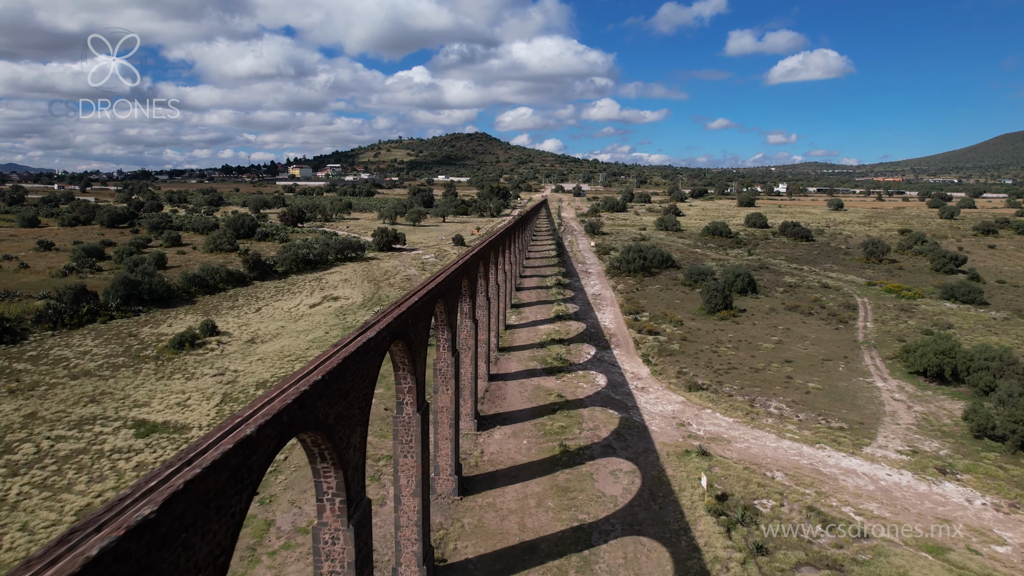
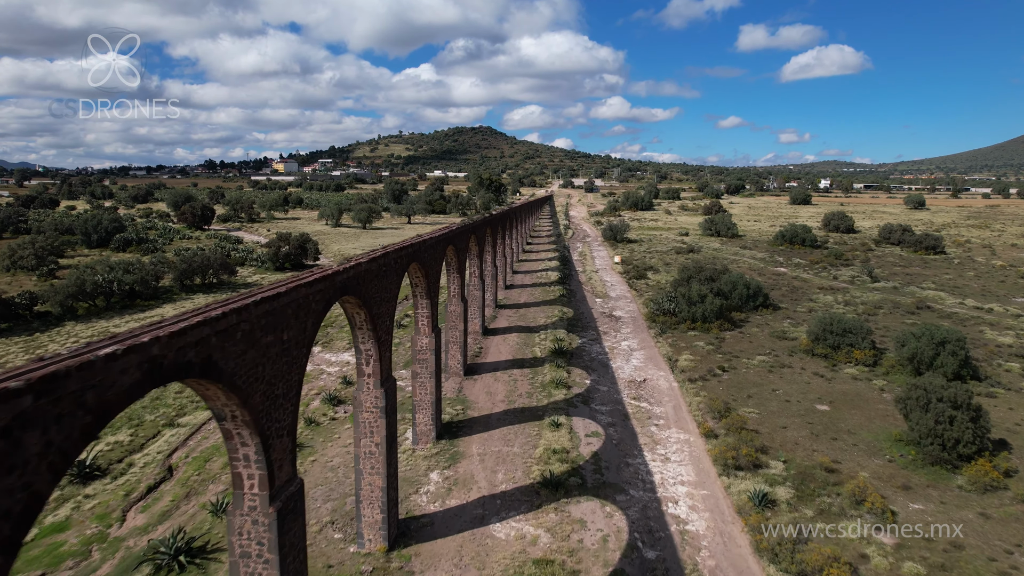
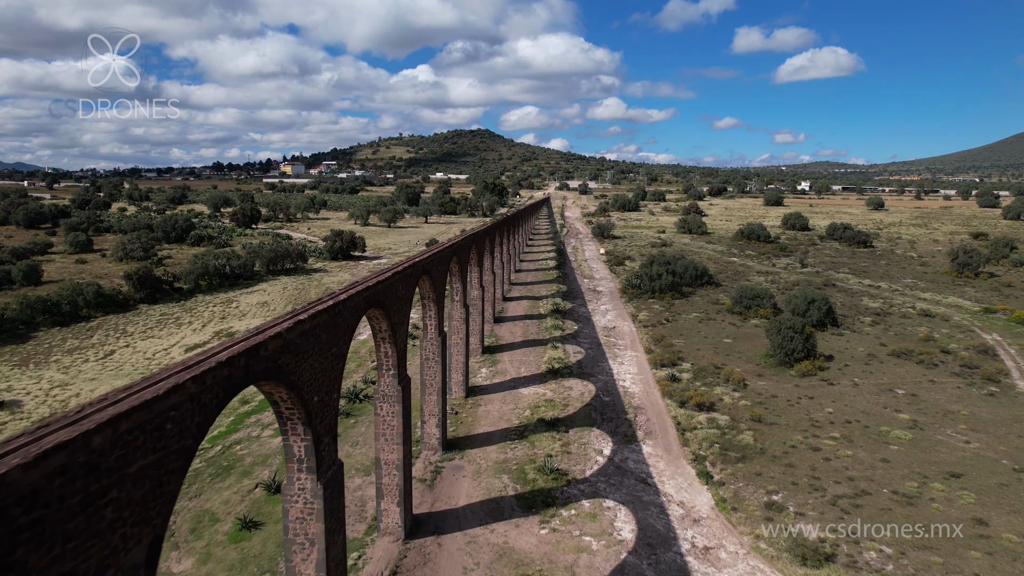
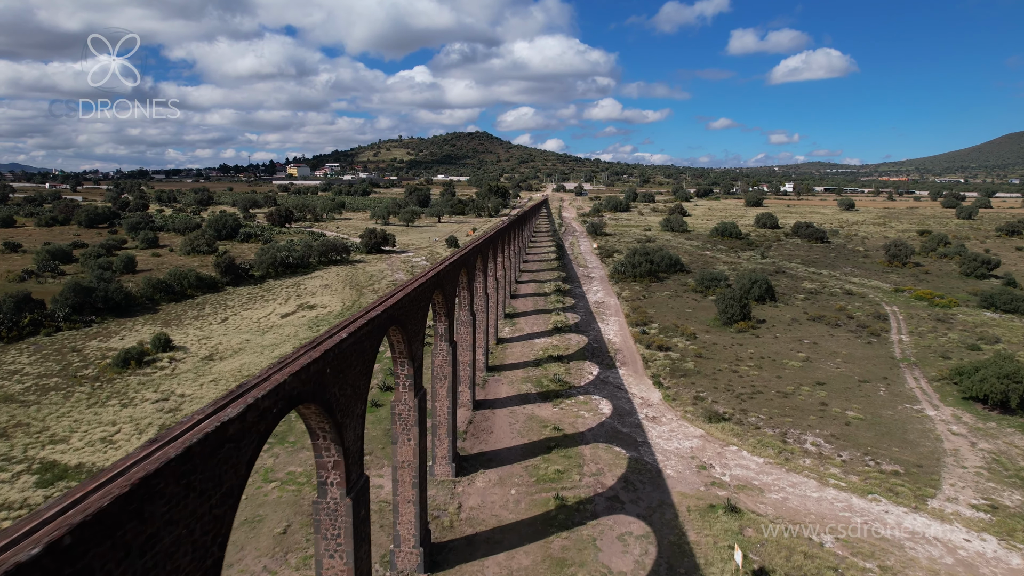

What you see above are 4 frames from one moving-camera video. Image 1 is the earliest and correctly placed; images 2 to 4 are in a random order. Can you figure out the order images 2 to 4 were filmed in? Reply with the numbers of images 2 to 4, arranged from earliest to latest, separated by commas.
4, 3, 2
